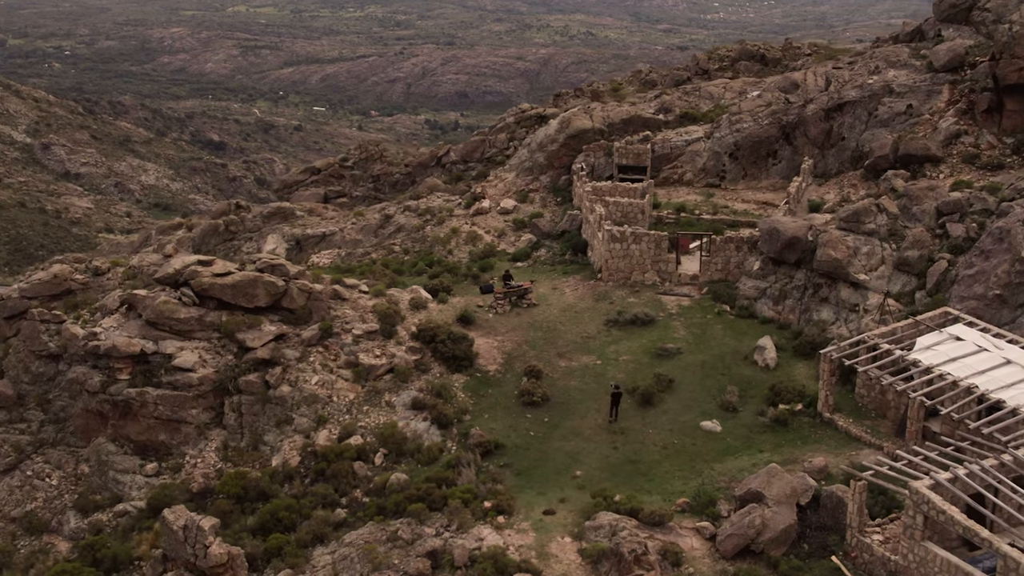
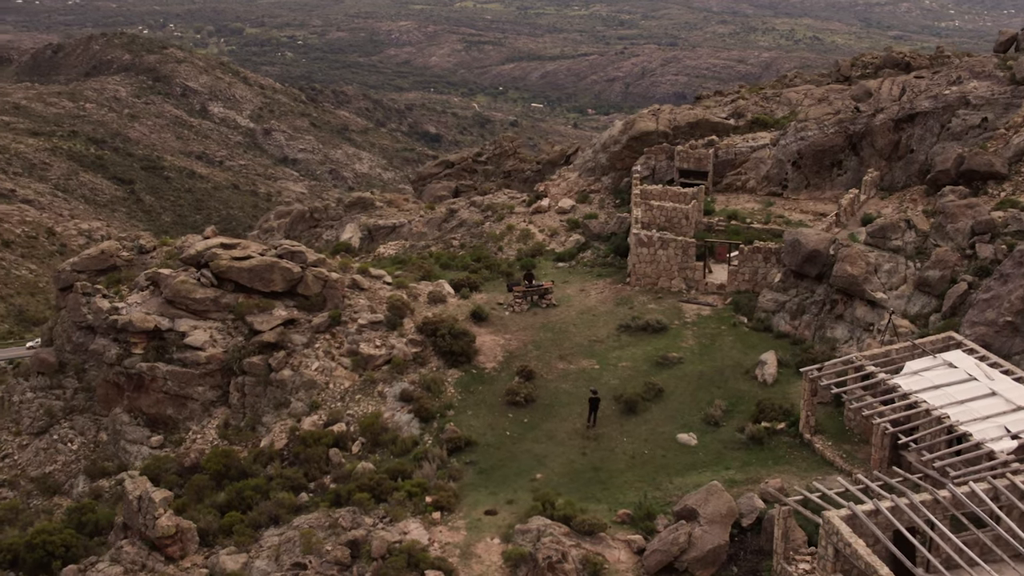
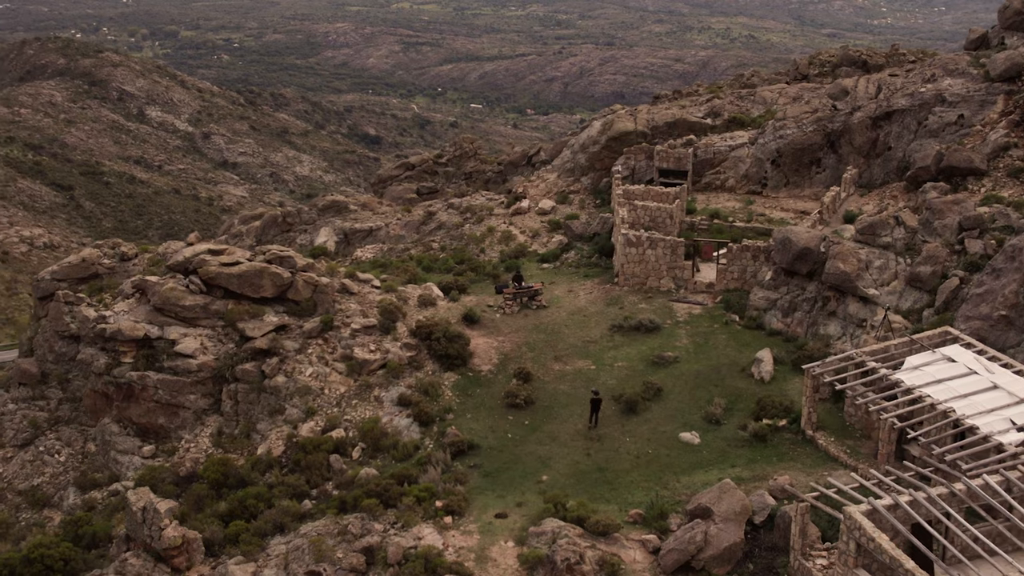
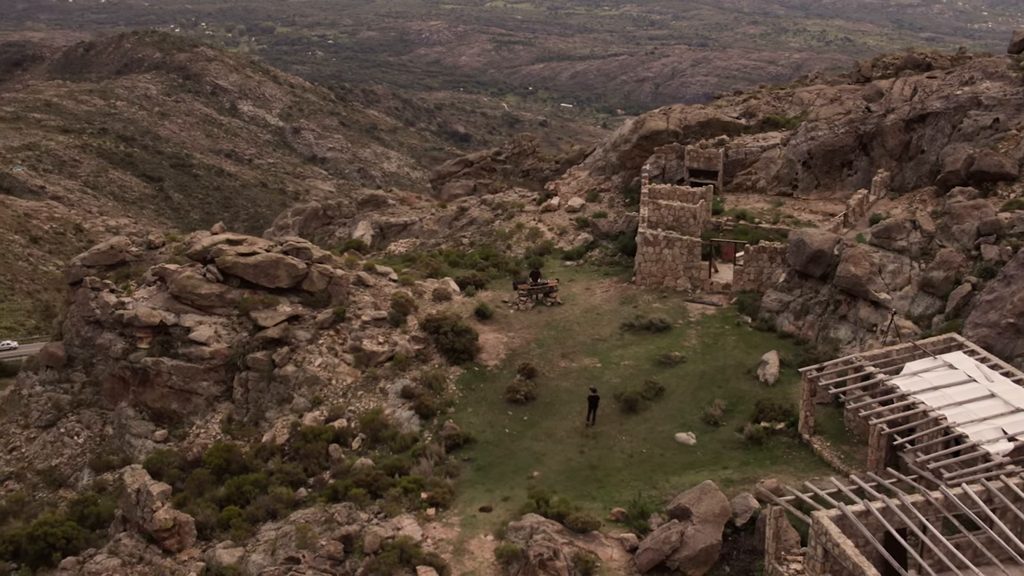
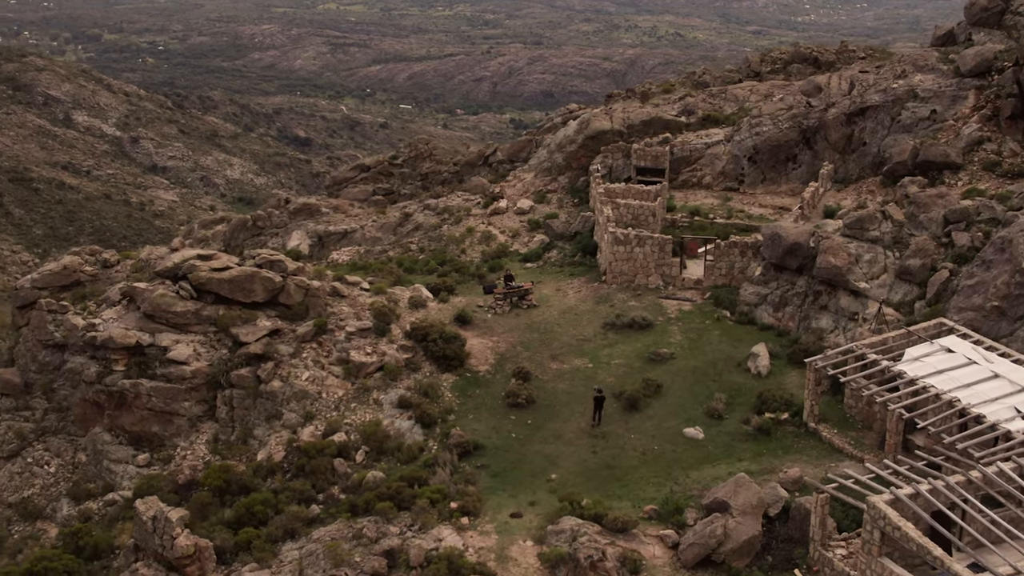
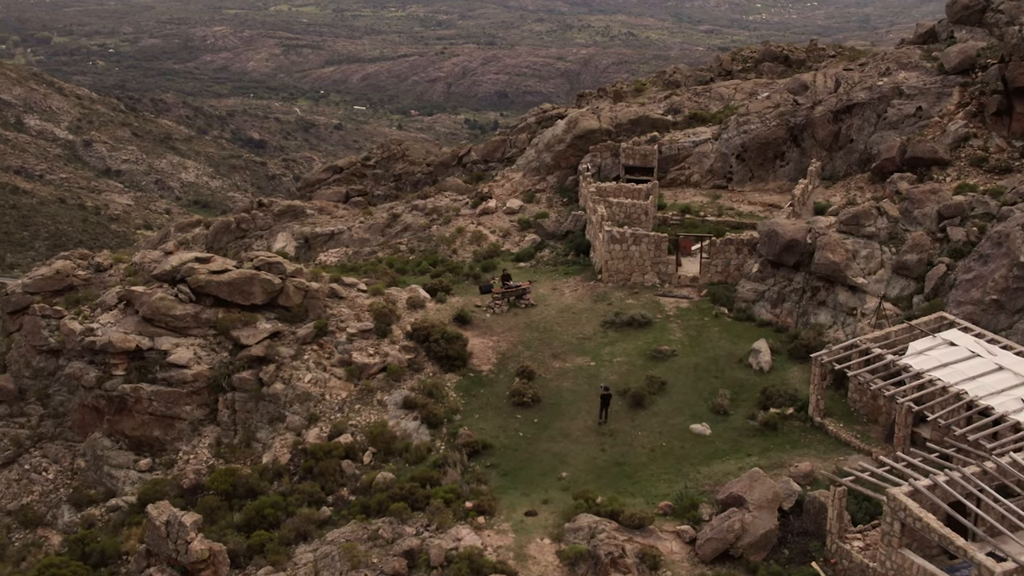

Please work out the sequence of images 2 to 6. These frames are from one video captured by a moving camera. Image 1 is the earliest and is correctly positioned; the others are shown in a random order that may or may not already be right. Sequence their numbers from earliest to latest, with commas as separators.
6, 5, 3, 2, 4
